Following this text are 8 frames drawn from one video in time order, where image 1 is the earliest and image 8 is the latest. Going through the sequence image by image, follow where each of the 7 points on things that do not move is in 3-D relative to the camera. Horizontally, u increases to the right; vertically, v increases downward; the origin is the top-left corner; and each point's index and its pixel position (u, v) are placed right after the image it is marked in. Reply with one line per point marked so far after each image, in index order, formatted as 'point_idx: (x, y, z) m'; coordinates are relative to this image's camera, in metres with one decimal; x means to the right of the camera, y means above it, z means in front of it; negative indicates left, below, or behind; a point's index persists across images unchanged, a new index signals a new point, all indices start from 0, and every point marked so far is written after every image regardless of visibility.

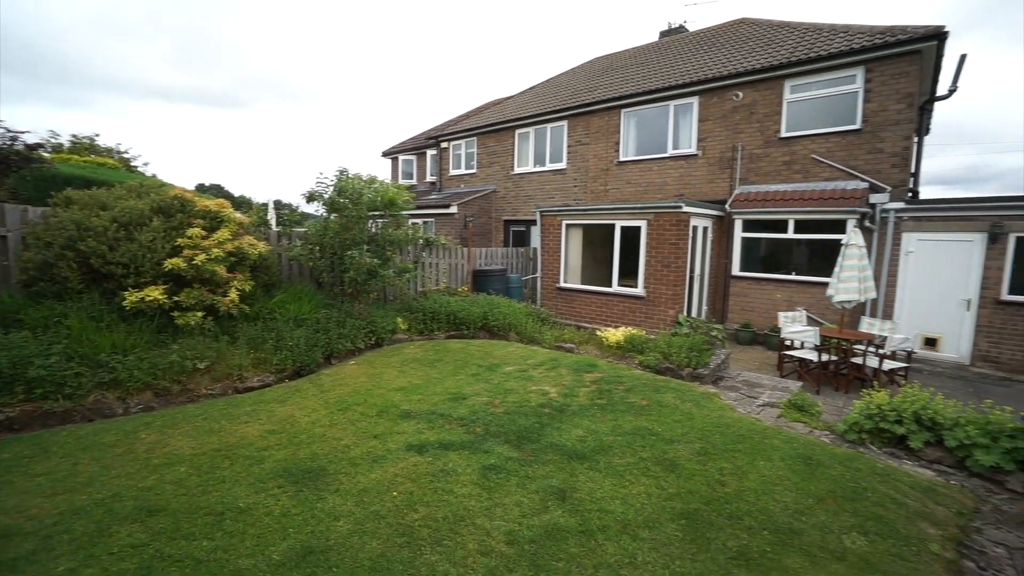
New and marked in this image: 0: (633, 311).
0: (+2.5, -0.5, +10.2) m
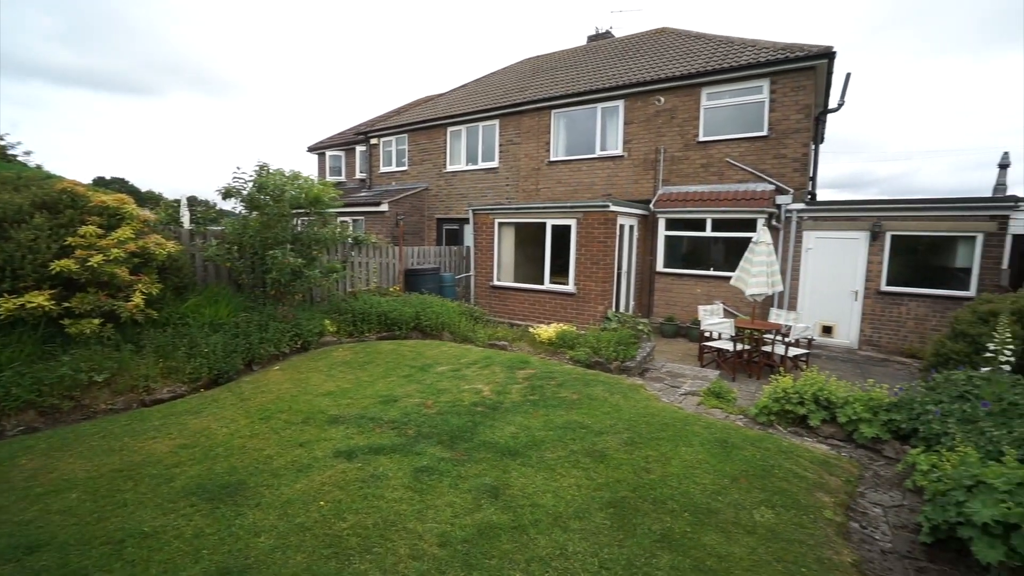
0: (+1.1, -0.4, +10.4) m
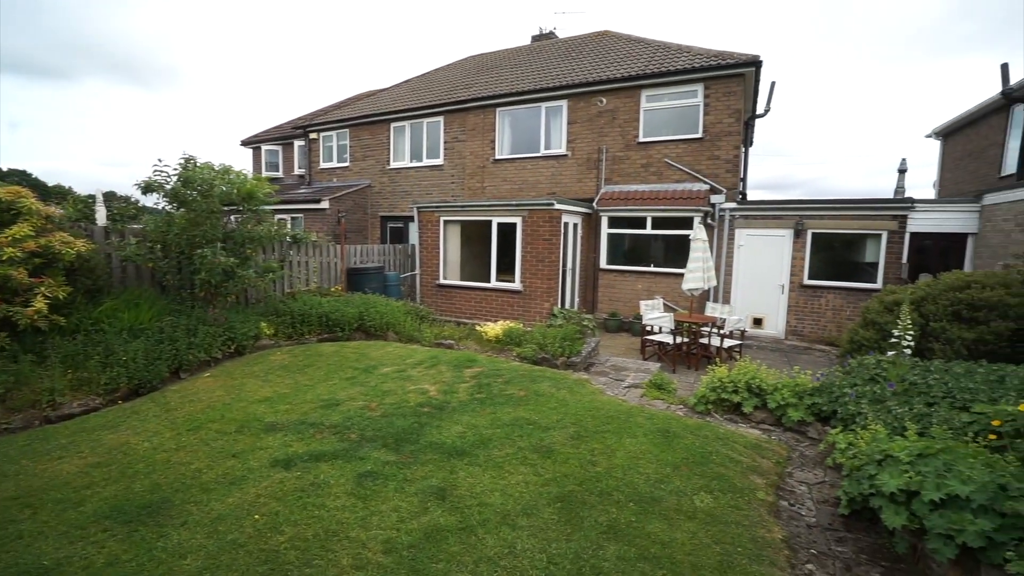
0: (0.0, -0.4, +10.5) m
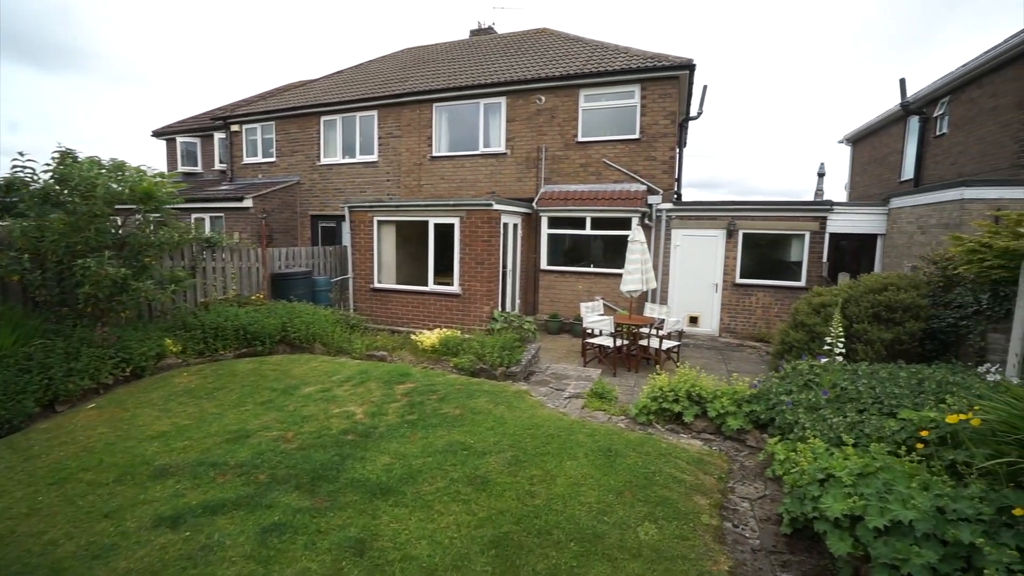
0: (-1.3, -0.5, +10.1) m
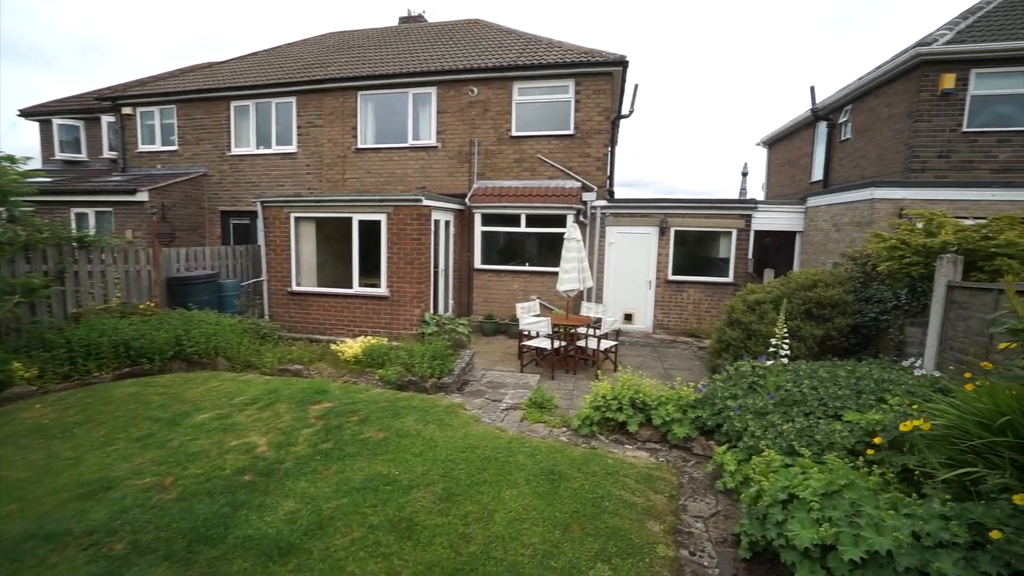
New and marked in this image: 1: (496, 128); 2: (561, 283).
0: (-2.6, -0.5, +9.3) m
1: (-0.4, +3.9, +11.7) m
2: (+0.9, +0.1, +8.5) m
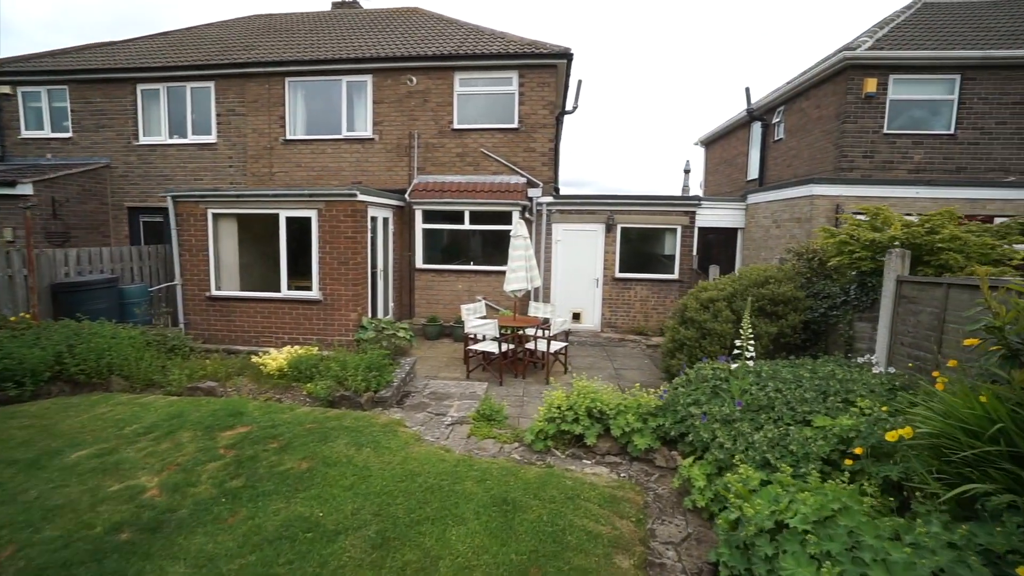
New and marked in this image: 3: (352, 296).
0: (-3.6, -0.5, +8.5) m
1: (-1.7, +3.9, +11.1) m
2: (-0.1, +0.1, +8.1) m
3: (-2.8, -0.1, +8.4) m
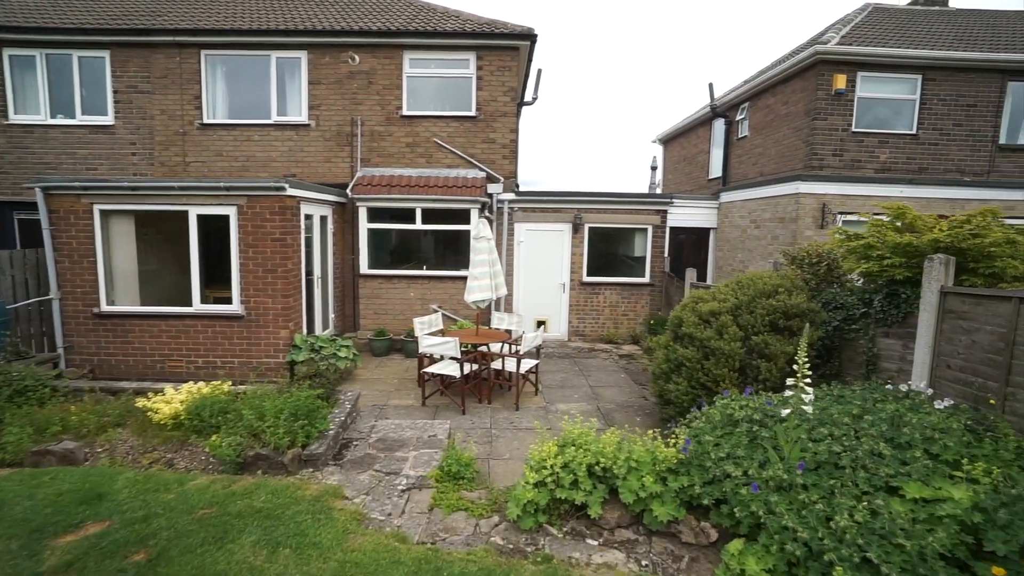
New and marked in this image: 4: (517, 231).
0: (-4.1, -0.7, +7.0) m
1: (-2.6, +3.7, +9.8) m
2: (-0.6, -0.1, +7.0) m
3: (-3.3, -0.3, +7.0) m
4: (+0.1, +1.2, +9.9) m
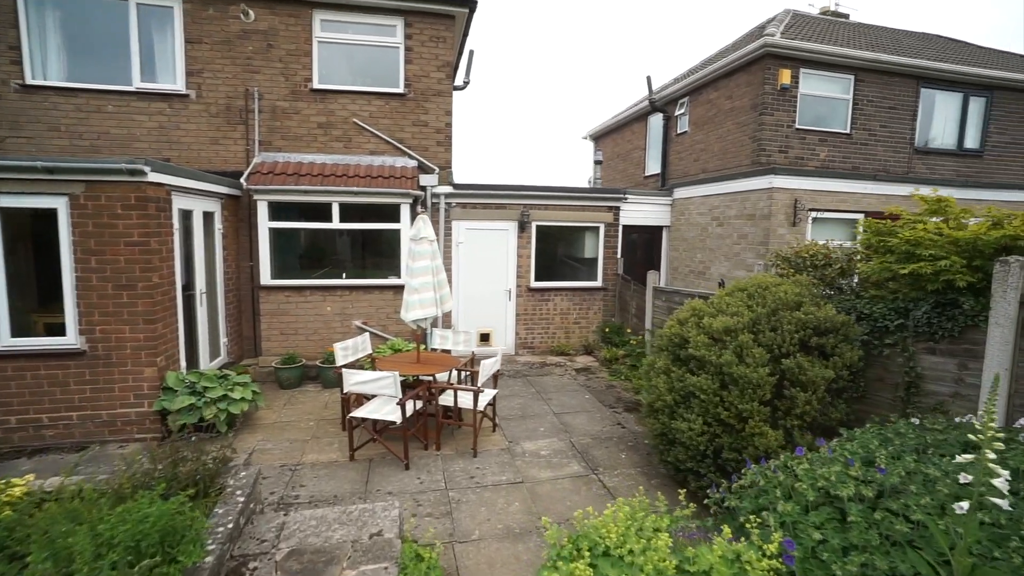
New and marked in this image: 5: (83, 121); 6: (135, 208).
0: (-4.6, -1.0, +4.9) m
1: (-3.7, +3.5, +7.9) m
2: (-1.2, -0.2, +5.5) m
3: (-3.8, -0.5, +5.0) m
4: (-1.0, +1.0, +8.5) m
5: (-6.6, +2.5, +7.5) m
6: (-3.9, +0.8, +5.0) m
